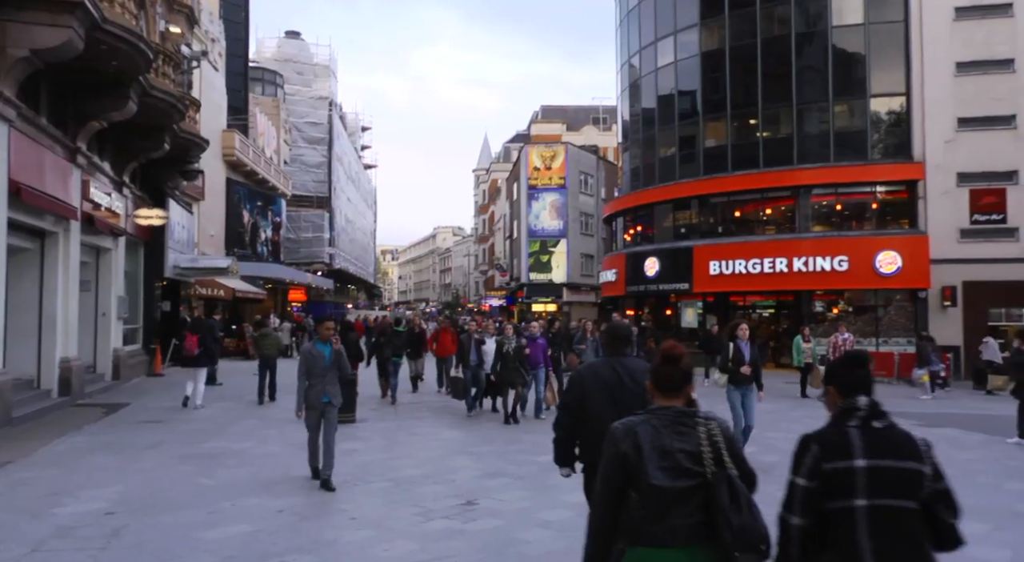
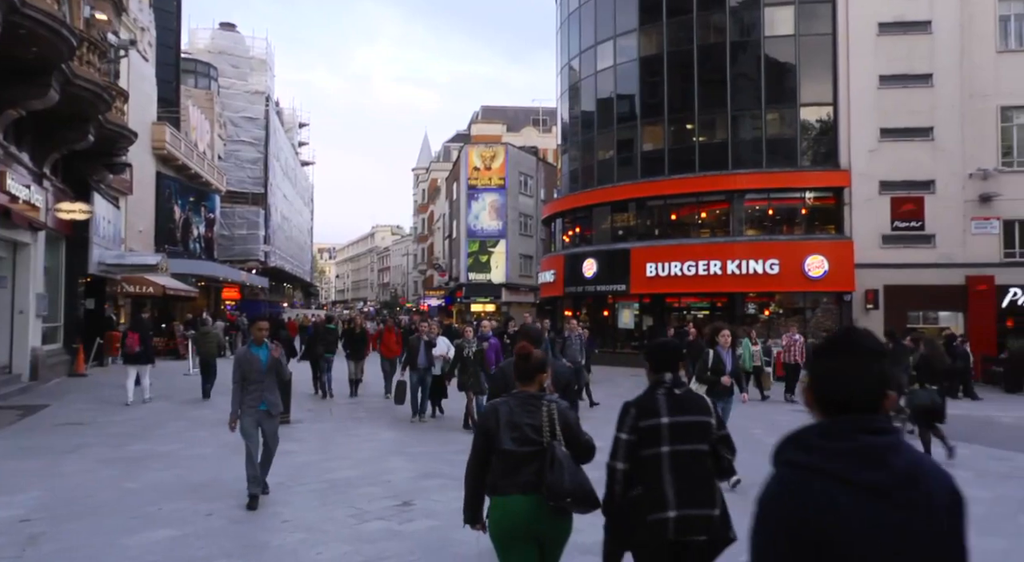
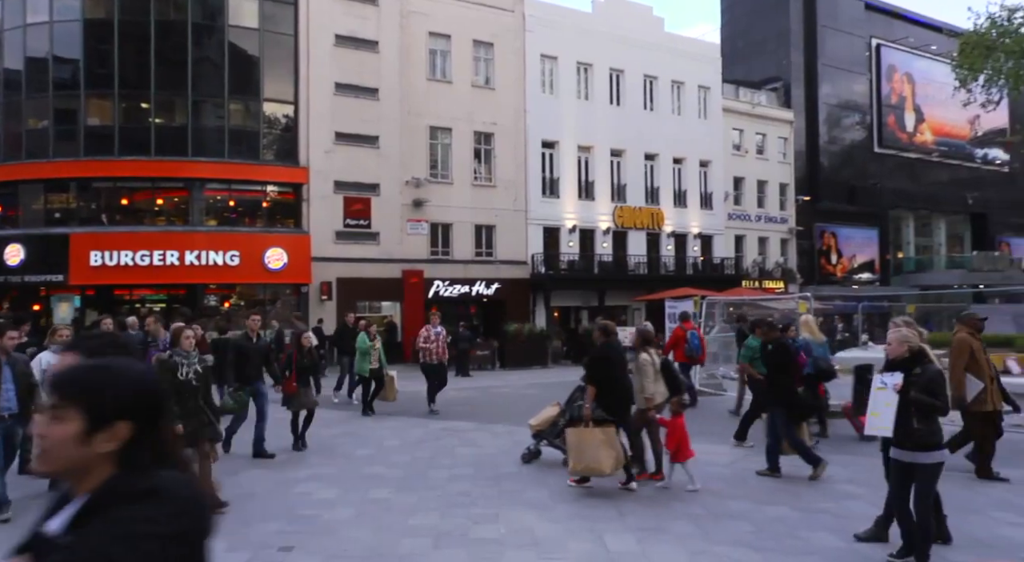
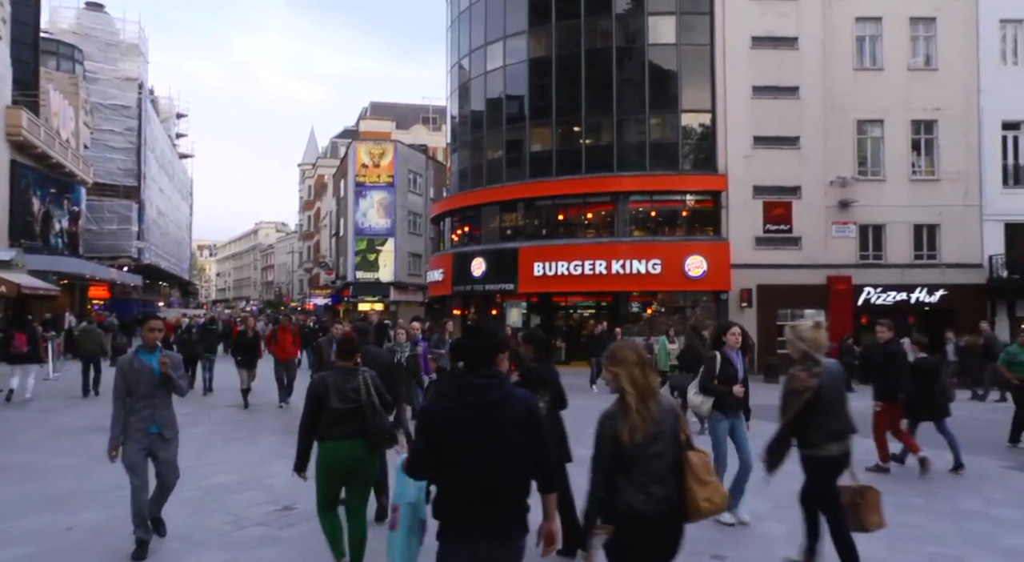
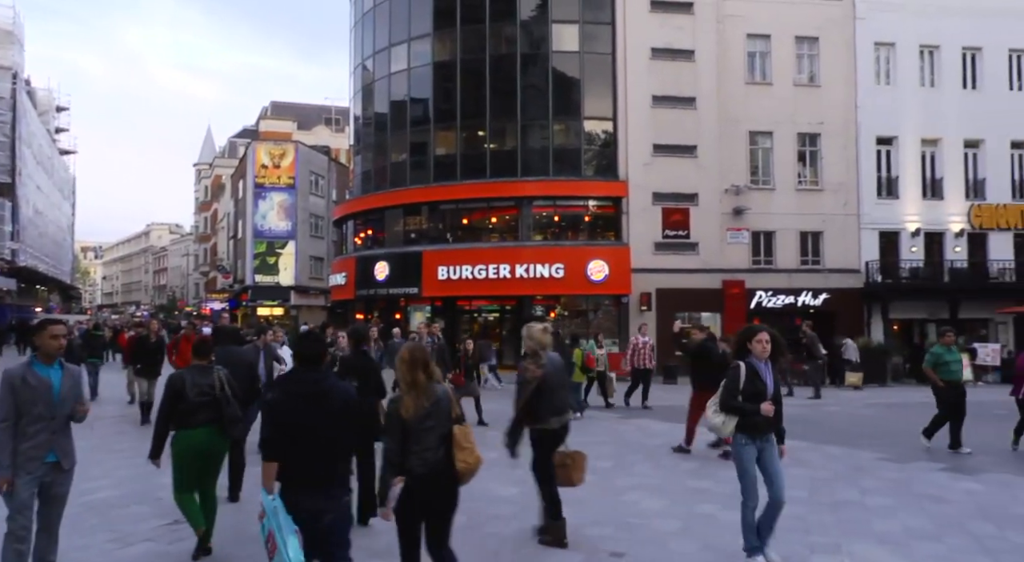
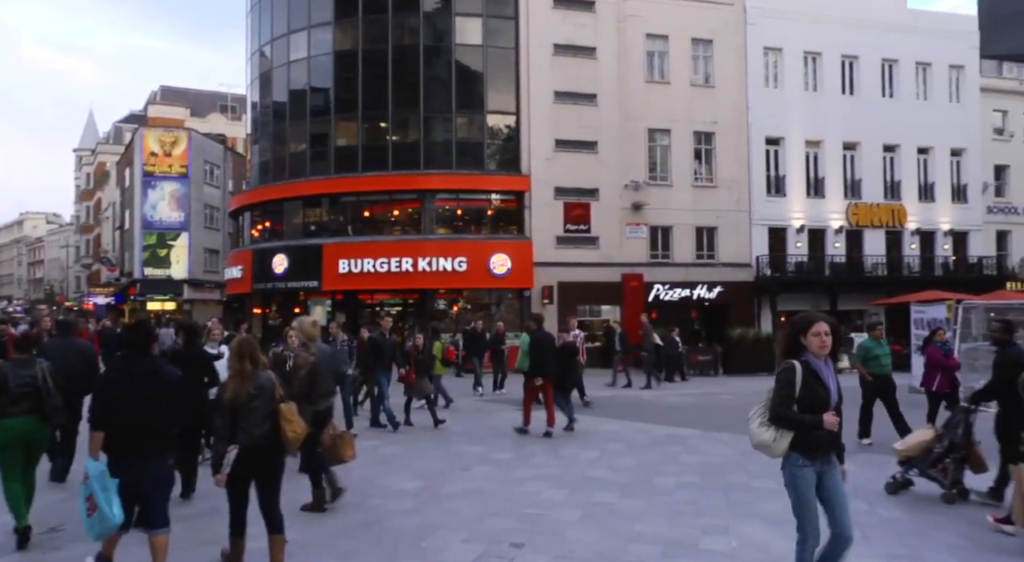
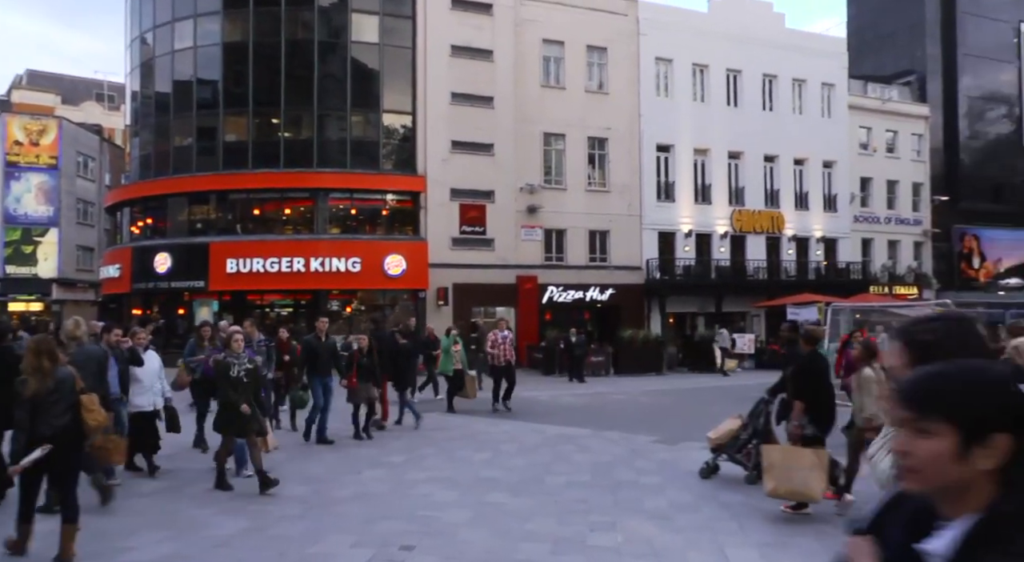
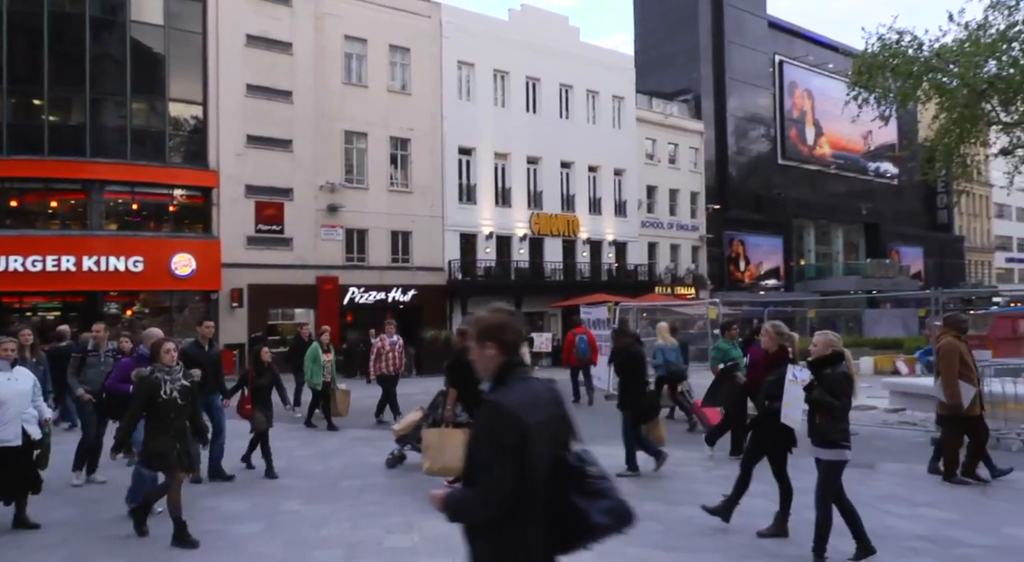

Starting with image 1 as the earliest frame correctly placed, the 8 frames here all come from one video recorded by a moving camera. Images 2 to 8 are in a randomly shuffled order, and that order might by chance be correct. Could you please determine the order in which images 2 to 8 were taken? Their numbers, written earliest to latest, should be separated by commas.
2, 4, 5, 6, 7, 3, 8
